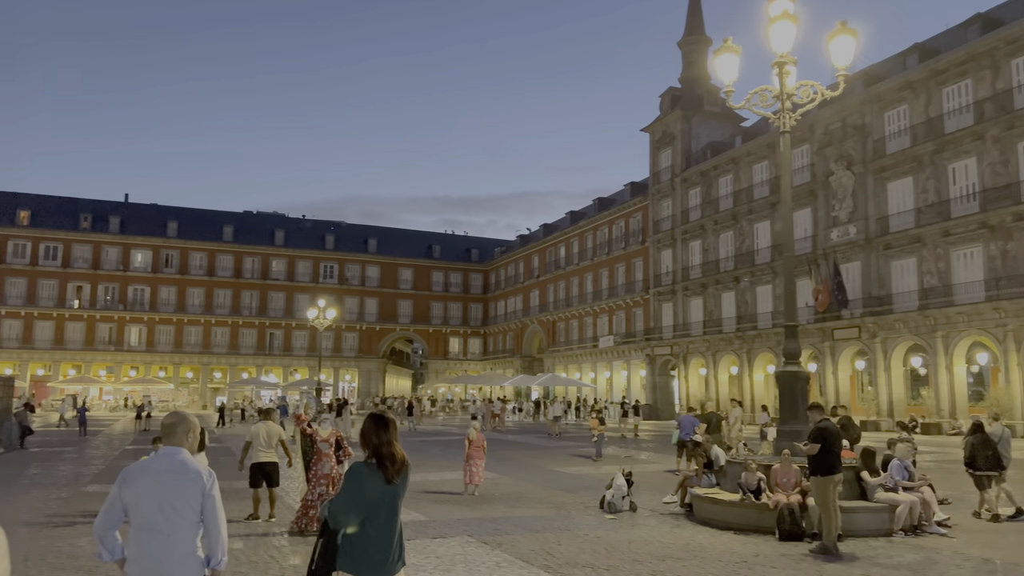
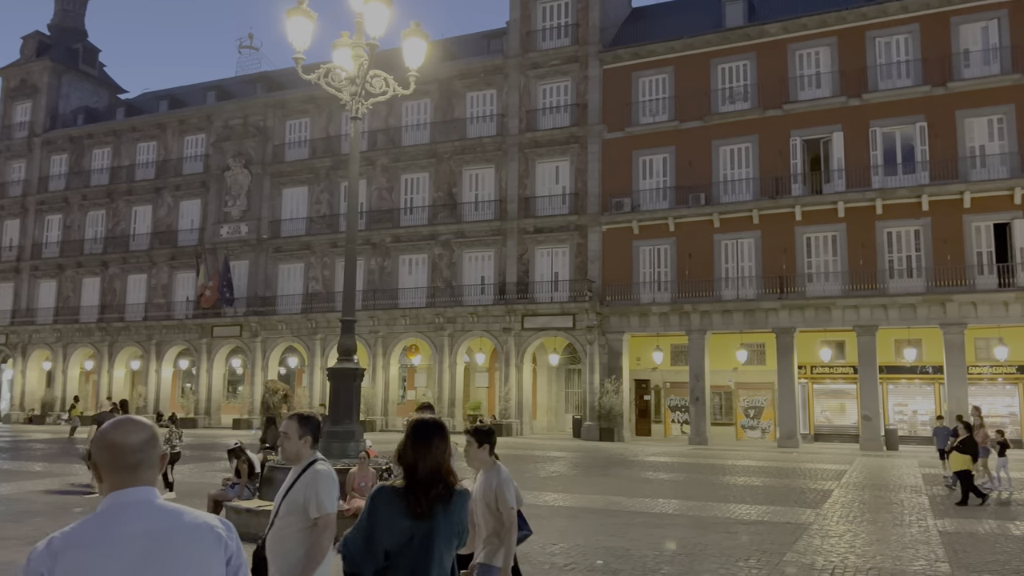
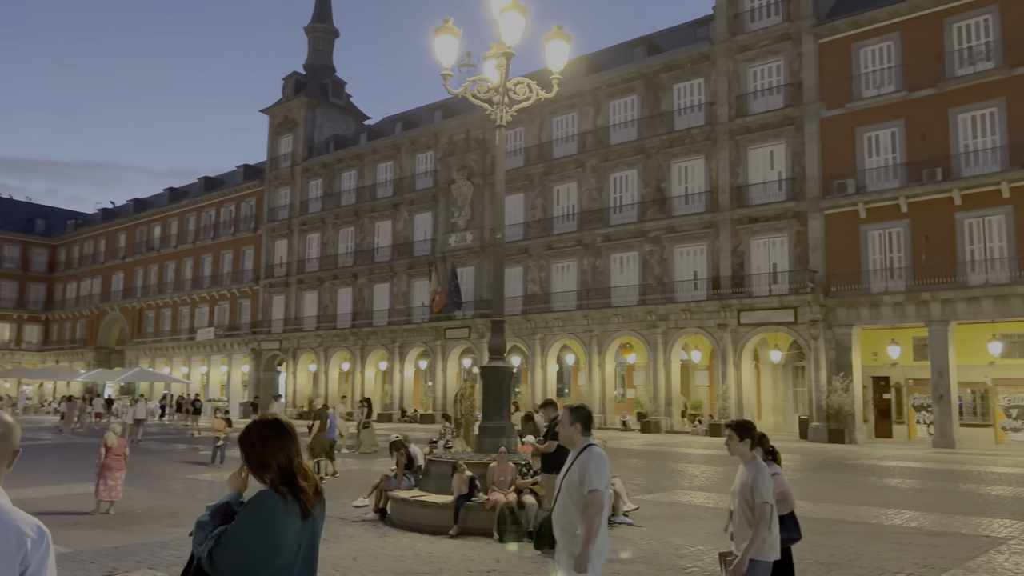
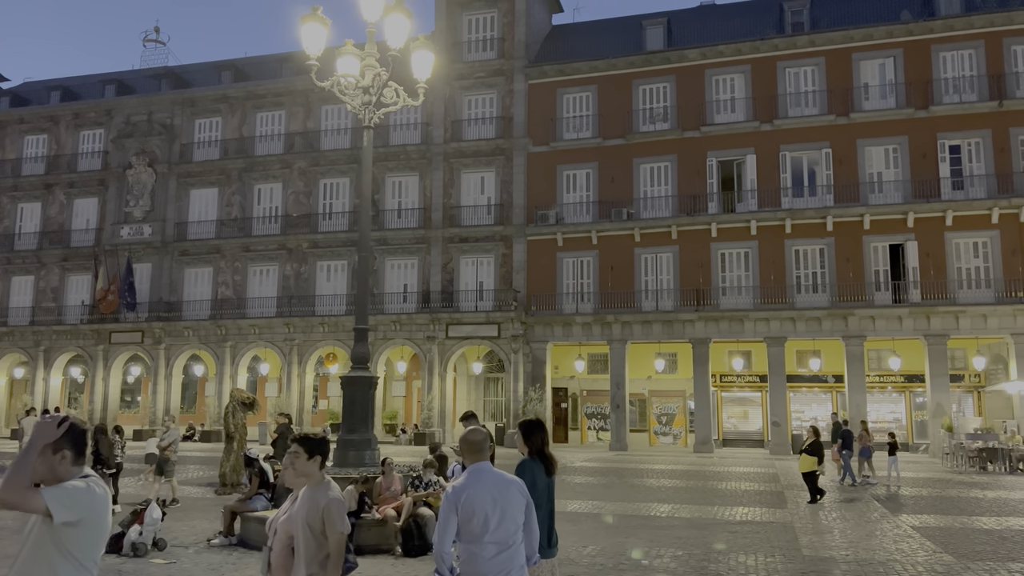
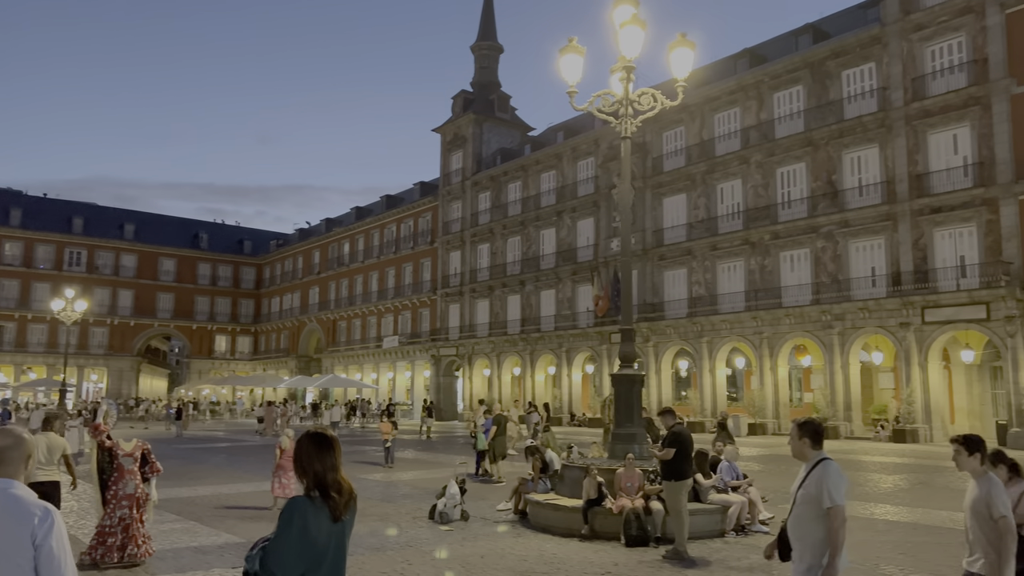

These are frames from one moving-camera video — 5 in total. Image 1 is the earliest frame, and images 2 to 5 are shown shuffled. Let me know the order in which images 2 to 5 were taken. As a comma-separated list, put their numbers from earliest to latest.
5, 3, 2, 4
